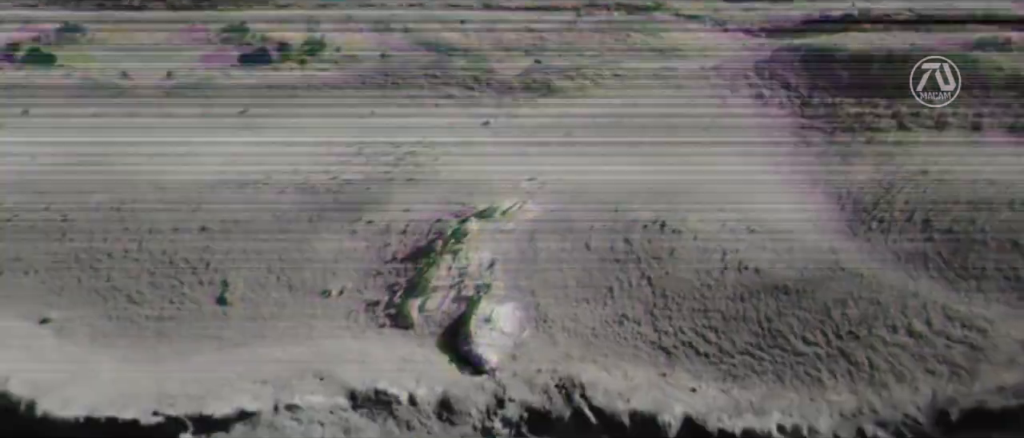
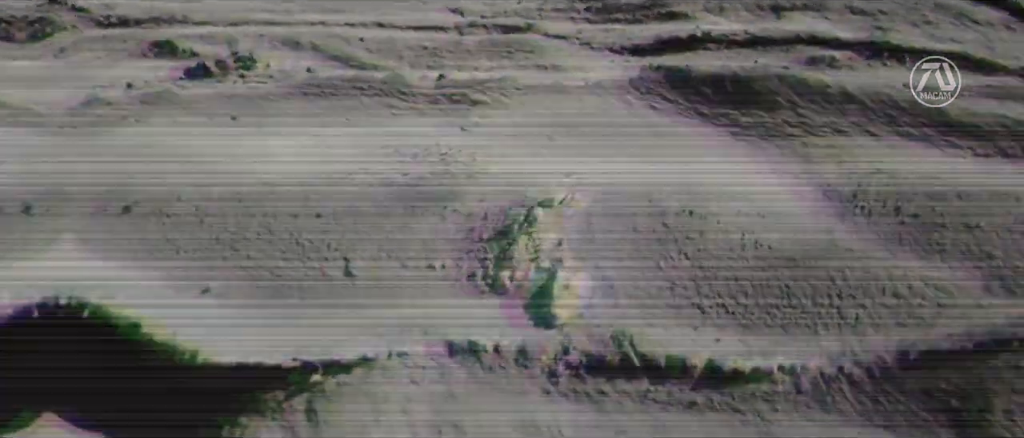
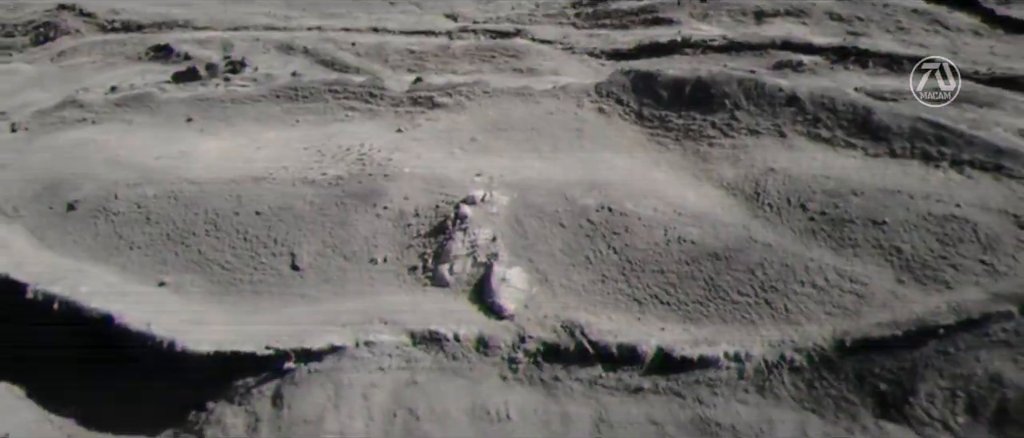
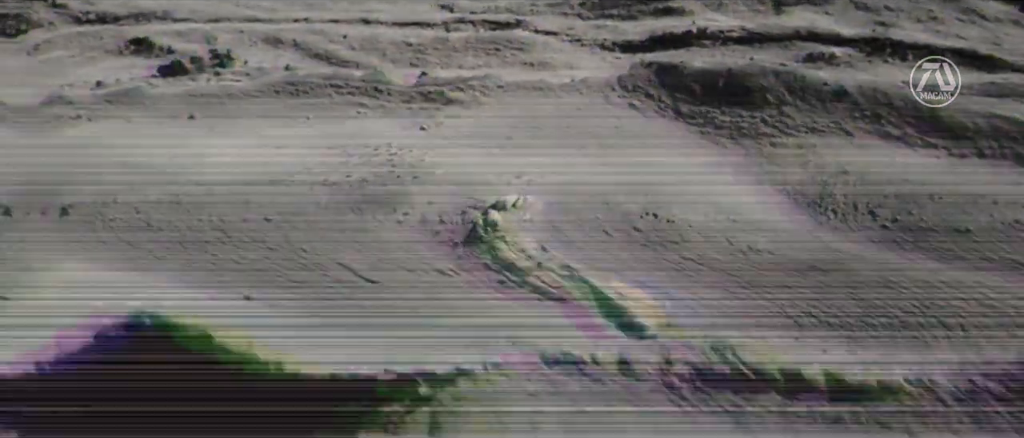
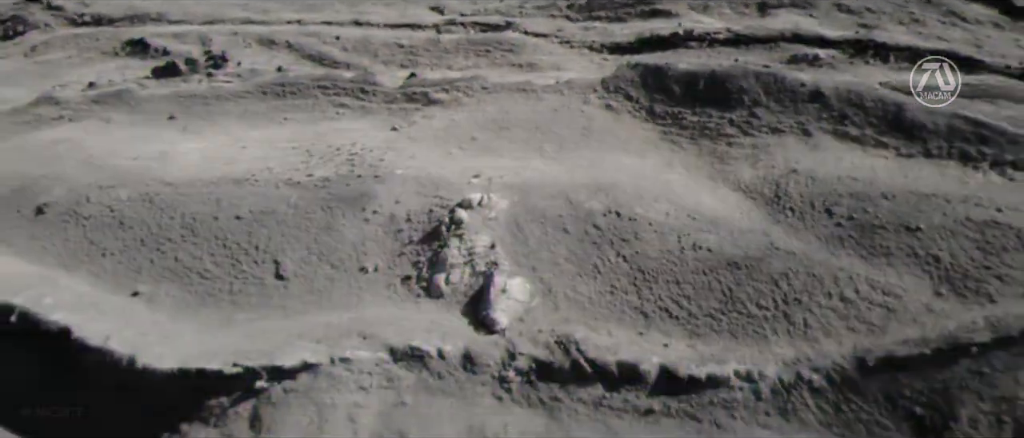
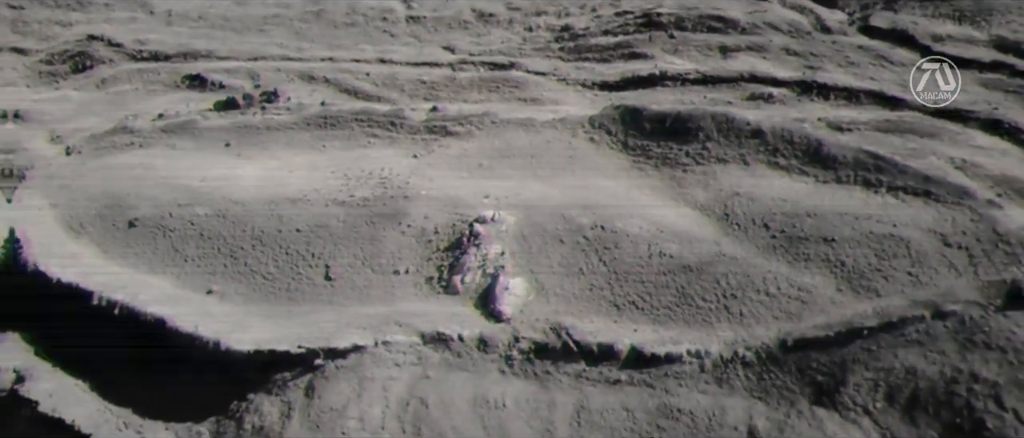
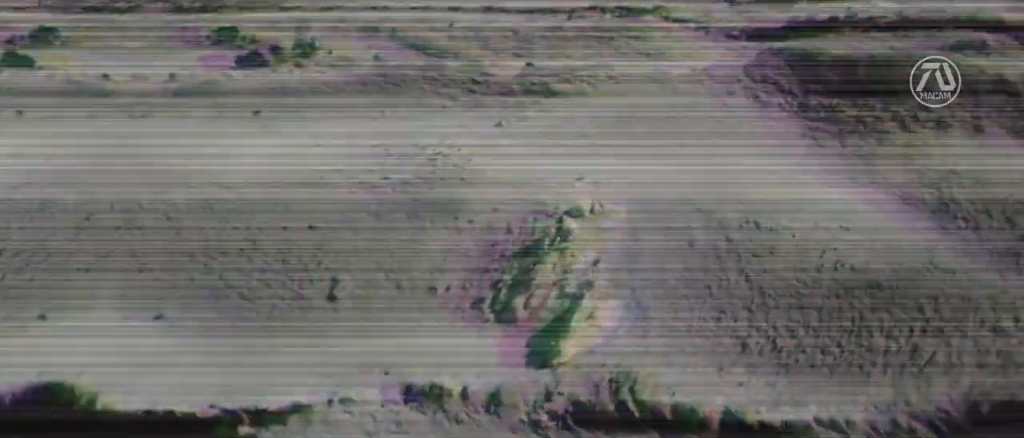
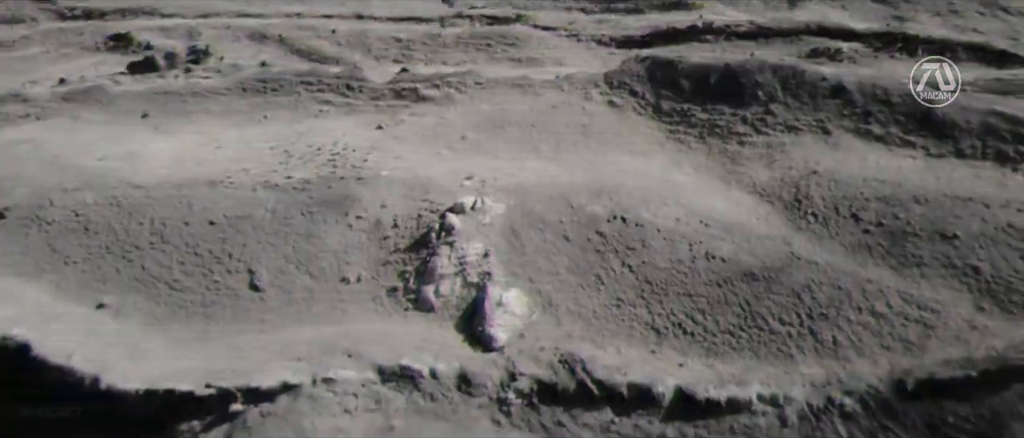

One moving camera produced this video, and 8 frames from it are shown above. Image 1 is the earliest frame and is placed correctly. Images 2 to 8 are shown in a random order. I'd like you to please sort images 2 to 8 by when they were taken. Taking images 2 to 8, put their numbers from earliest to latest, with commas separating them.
7, 8, 4, 5, 2, 3, 6
